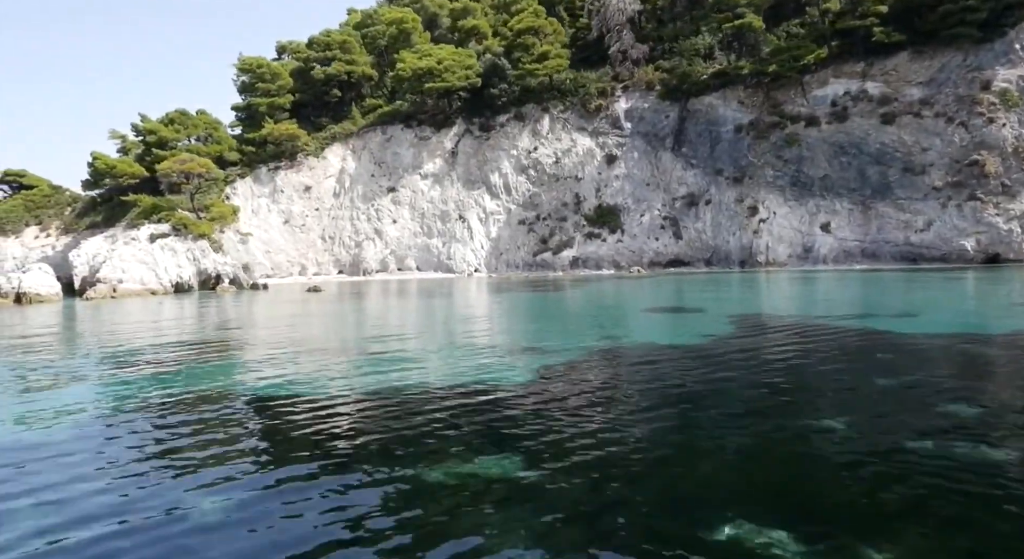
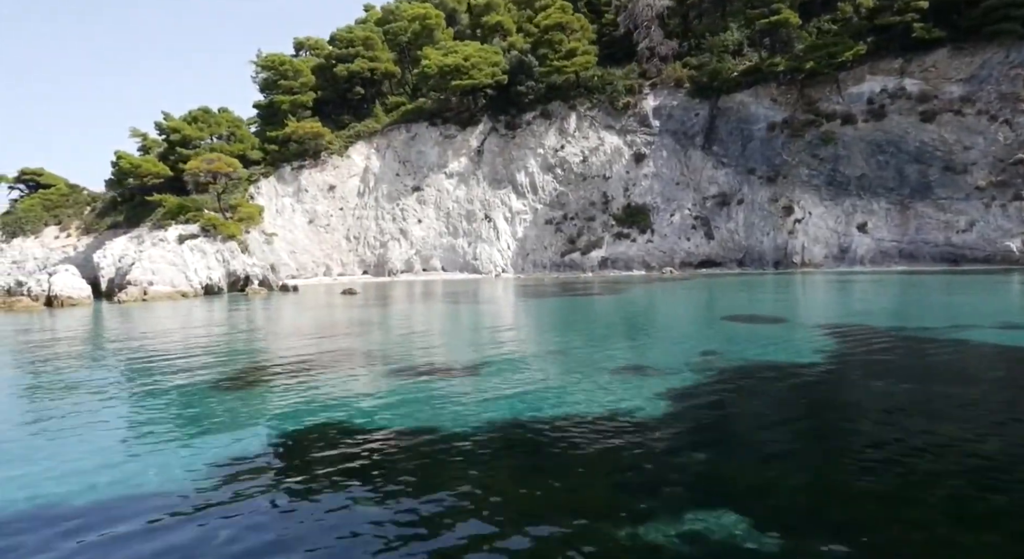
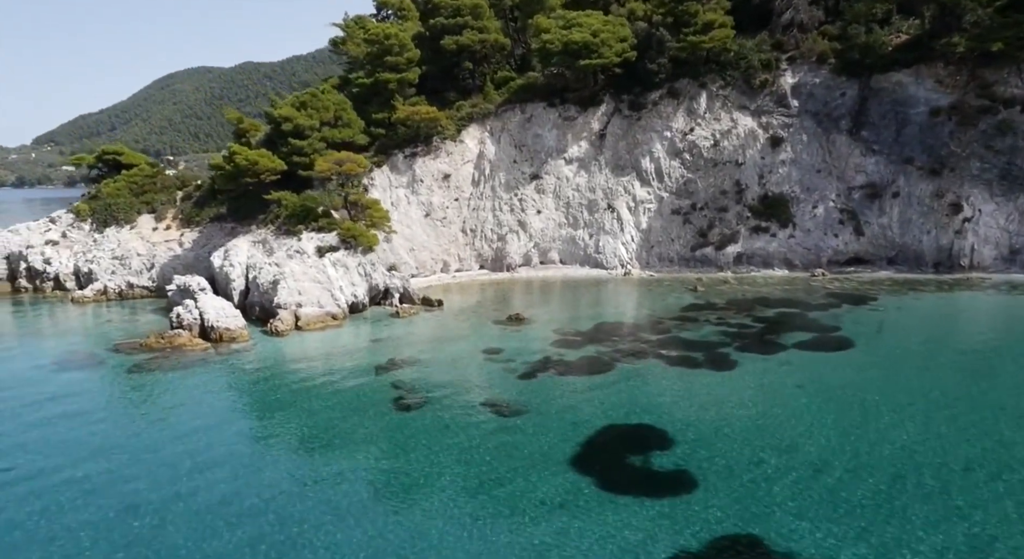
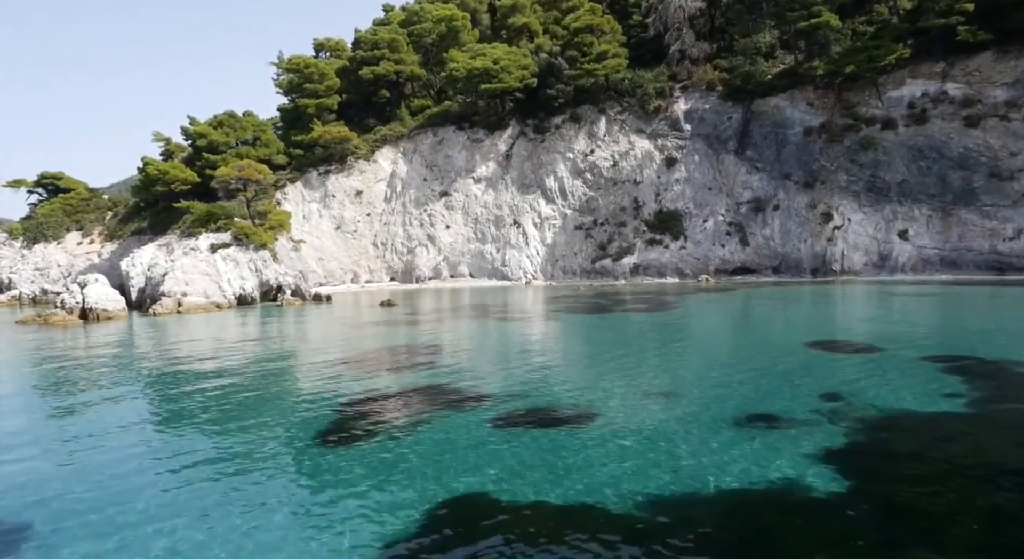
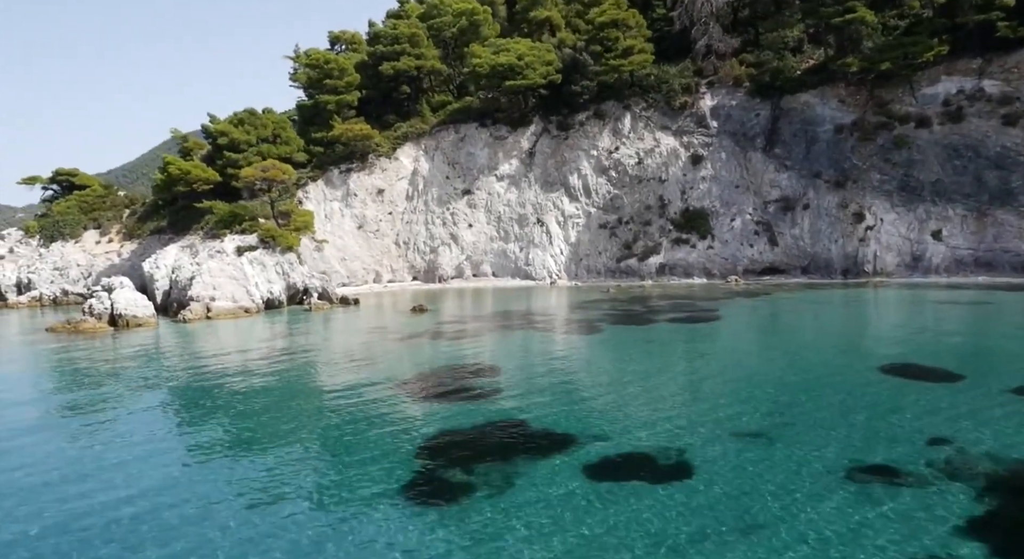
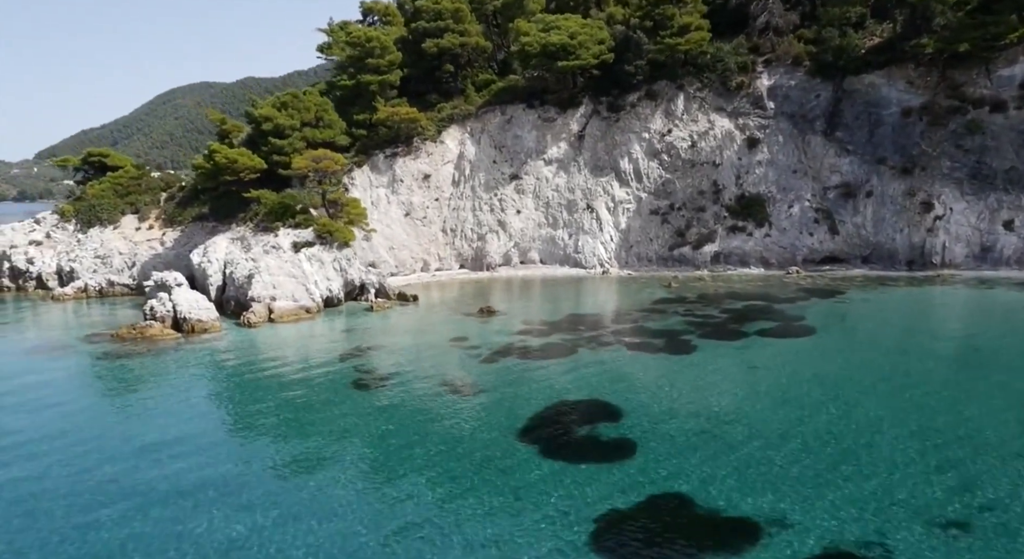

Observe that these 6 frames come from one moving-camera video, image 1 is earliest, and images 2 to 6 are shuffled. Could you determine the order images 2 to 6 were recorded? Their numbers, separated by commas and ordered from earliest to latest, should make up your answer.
2, 4, 5, 6, 3
